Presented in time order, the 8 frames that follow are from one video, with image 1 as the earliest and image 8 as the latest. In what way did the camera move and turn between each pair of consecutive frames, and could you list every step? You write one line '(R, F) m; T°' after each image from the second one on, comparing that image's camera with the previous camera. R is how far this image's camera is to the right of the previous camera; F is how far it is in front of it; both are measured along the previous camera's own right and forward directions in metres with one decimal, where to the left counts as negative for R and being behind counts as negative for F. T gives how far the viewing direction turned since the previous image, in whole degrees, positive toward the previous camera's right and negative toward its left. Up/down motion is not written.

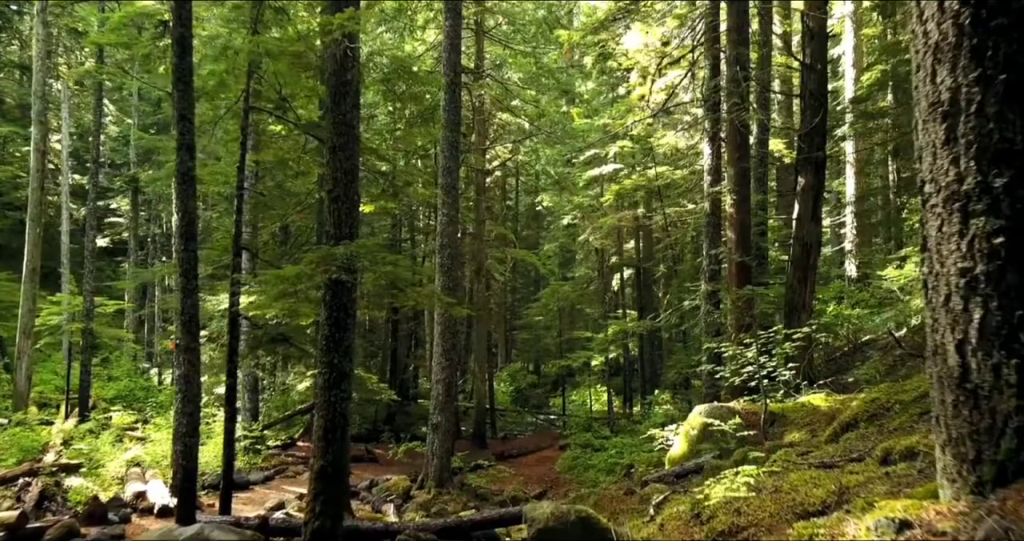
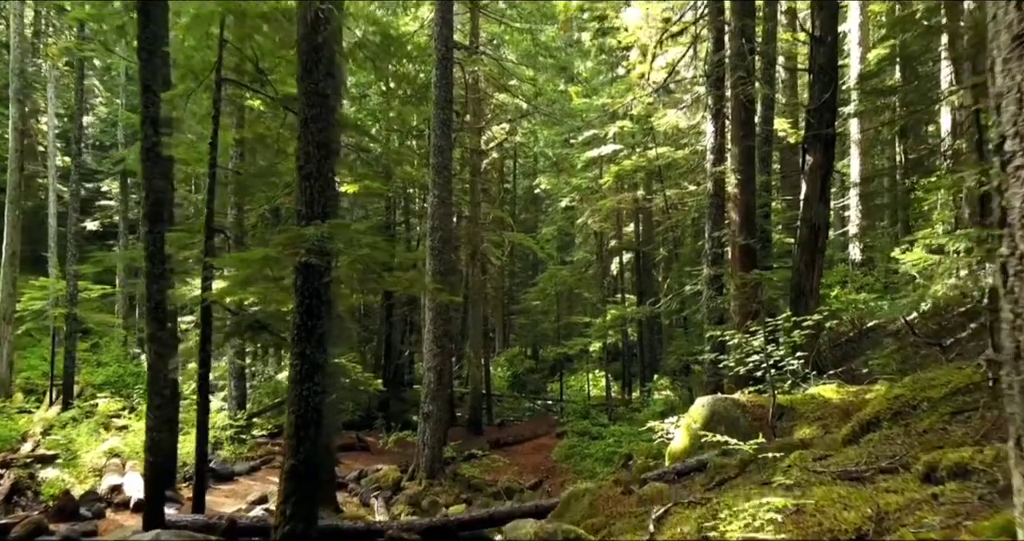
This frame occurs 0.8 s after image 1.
(+0.1, +0.6) m; 0°
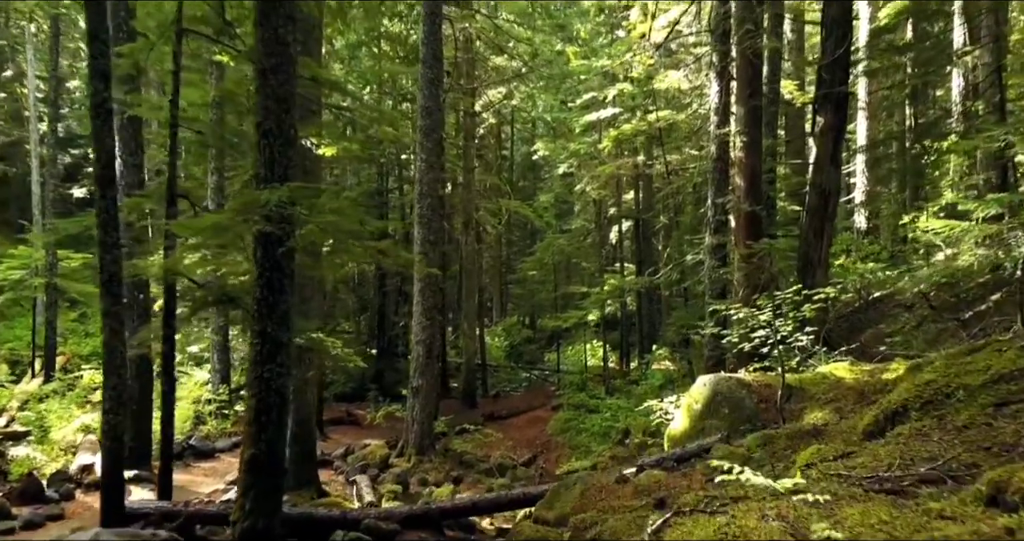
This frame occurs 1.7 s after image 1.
(+0.1, +0.6) m; 0°
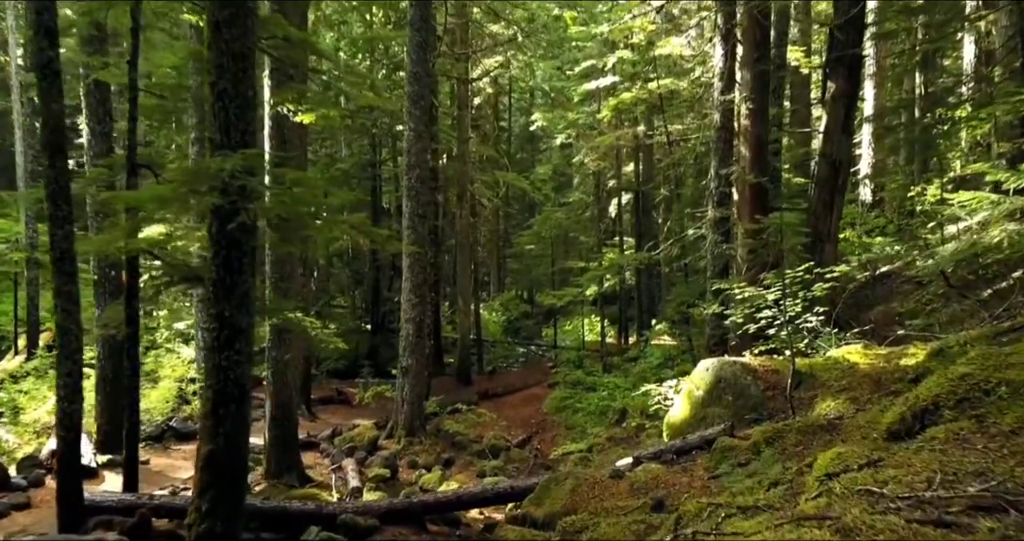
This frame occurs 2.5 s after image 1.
(+0.1, +0.6) m; 0°
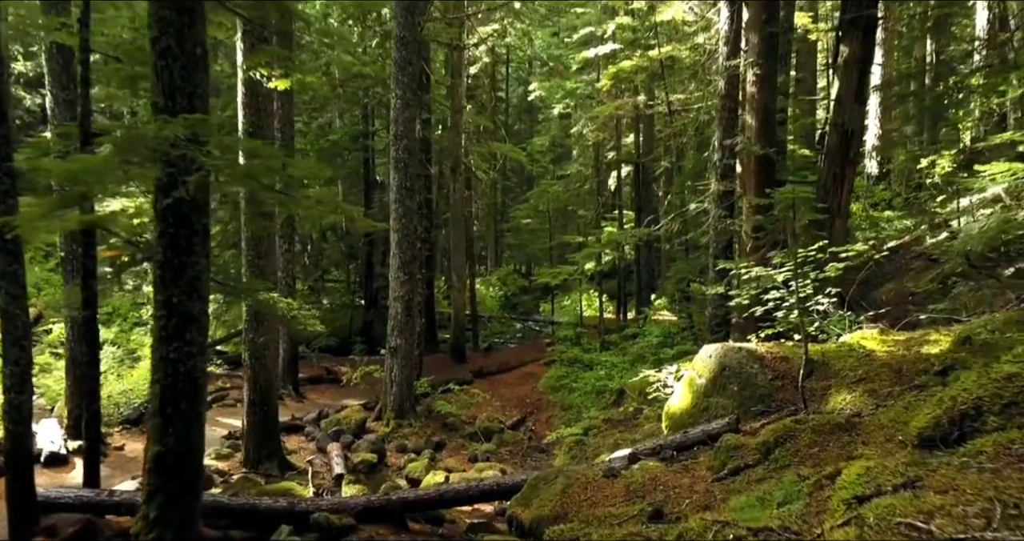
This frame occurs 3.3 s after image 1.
(+0.1, +0.6) m; 0°
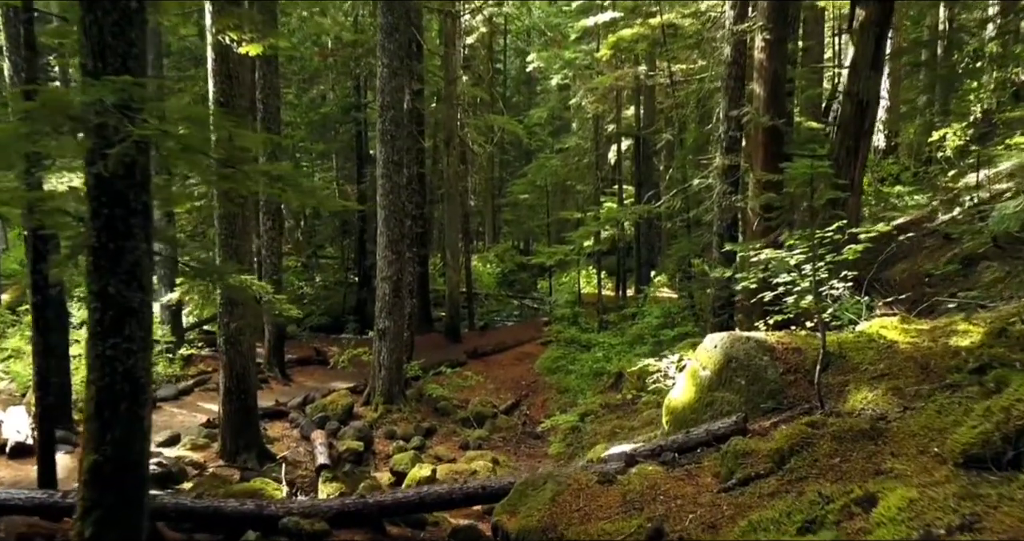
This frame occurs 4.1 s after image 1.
(+0.1, +0.6) m; 0°
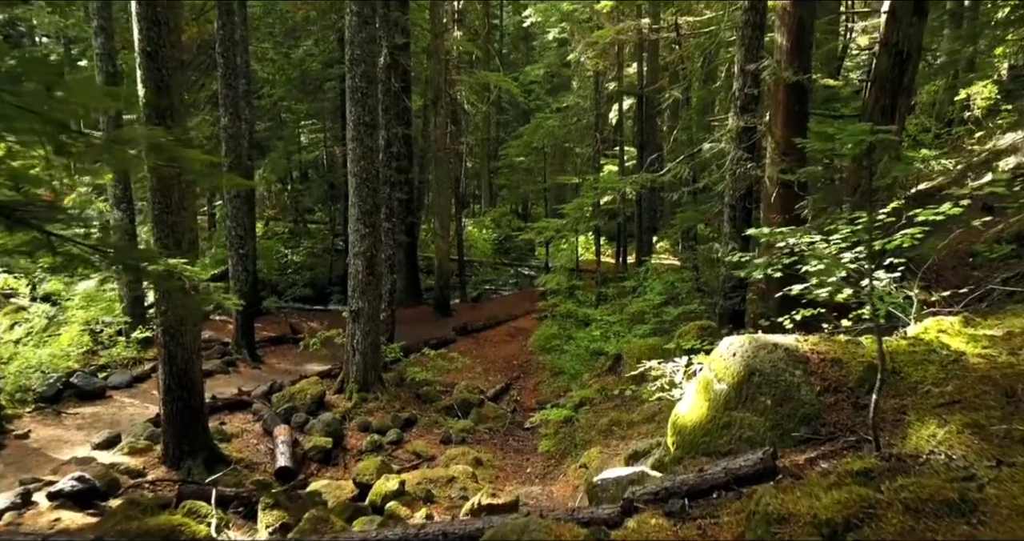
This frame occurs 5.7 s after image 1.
(+0.2, +1.2) m; 0°
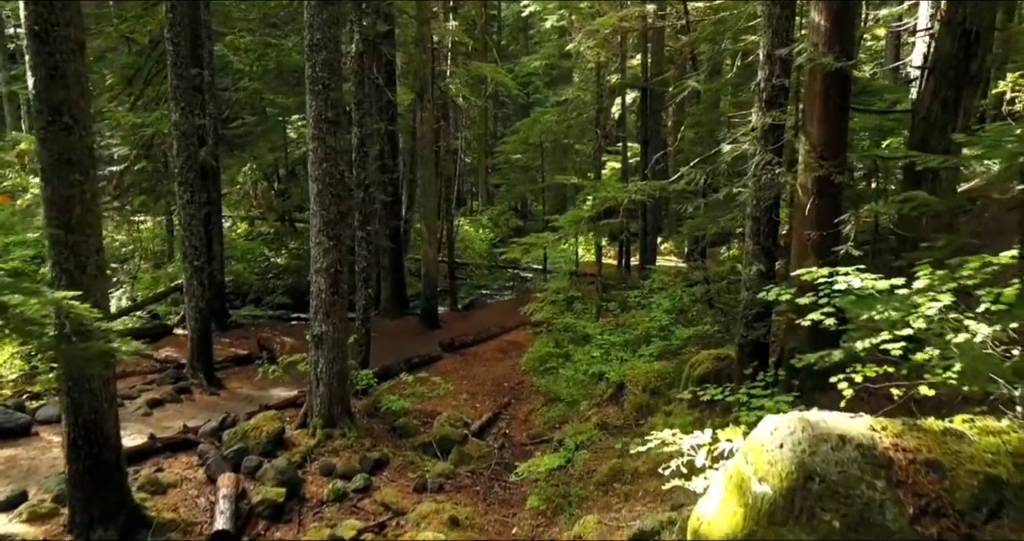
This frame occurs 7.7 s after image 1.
(+0.2, +1.4) m; 0°
